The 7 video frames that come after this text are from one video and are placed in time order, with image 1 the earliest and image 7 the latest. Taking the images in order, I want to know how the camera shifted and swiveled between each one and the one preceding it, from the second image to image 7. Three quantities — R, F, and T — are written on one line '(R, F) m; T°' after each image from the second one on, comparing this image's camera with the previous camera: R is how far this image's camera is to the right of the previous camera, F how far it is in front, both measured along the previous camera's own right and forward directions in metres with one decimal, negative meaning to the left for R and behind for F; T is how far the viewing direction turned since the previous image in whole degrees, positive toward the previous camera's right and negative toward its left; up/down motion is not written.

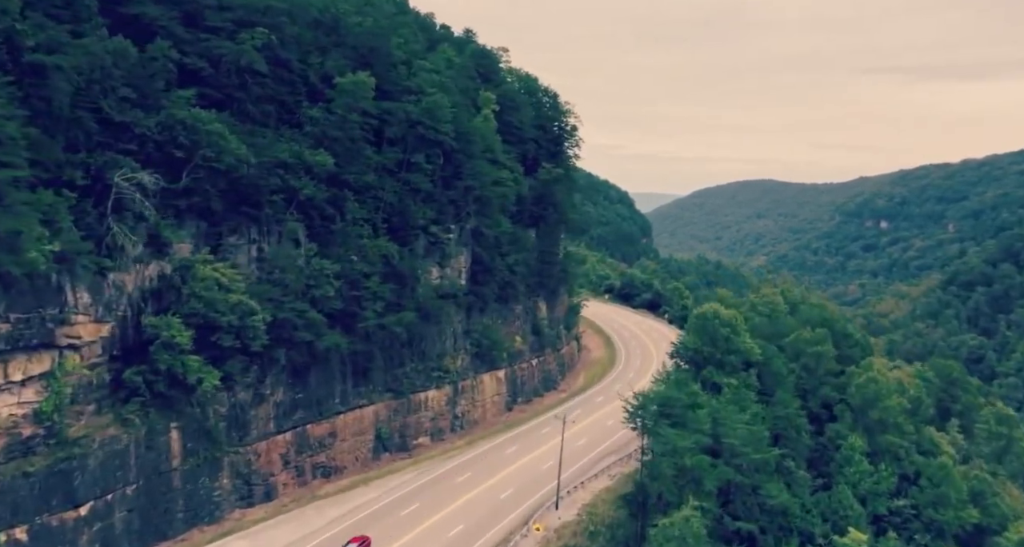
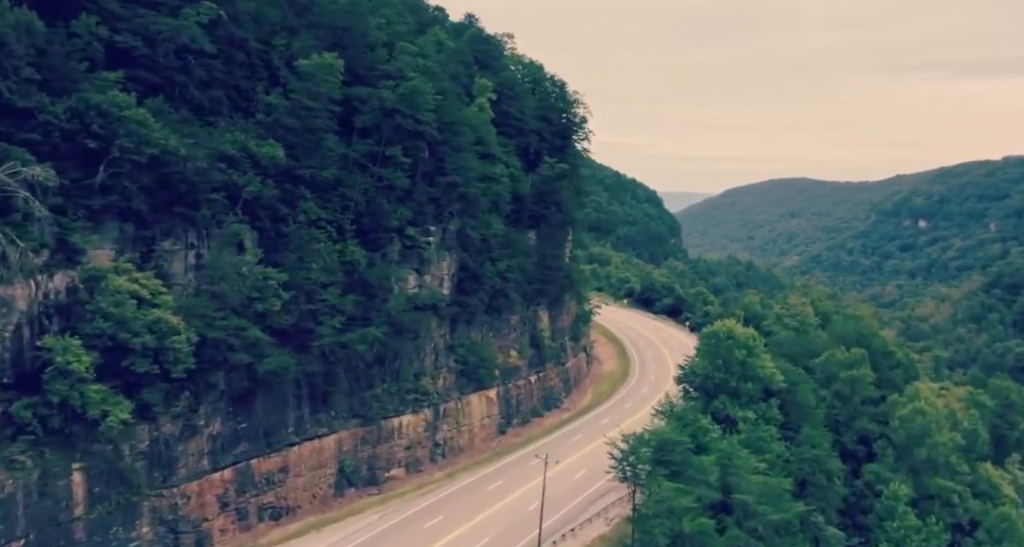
(+2.2, +6.5) m; -2°
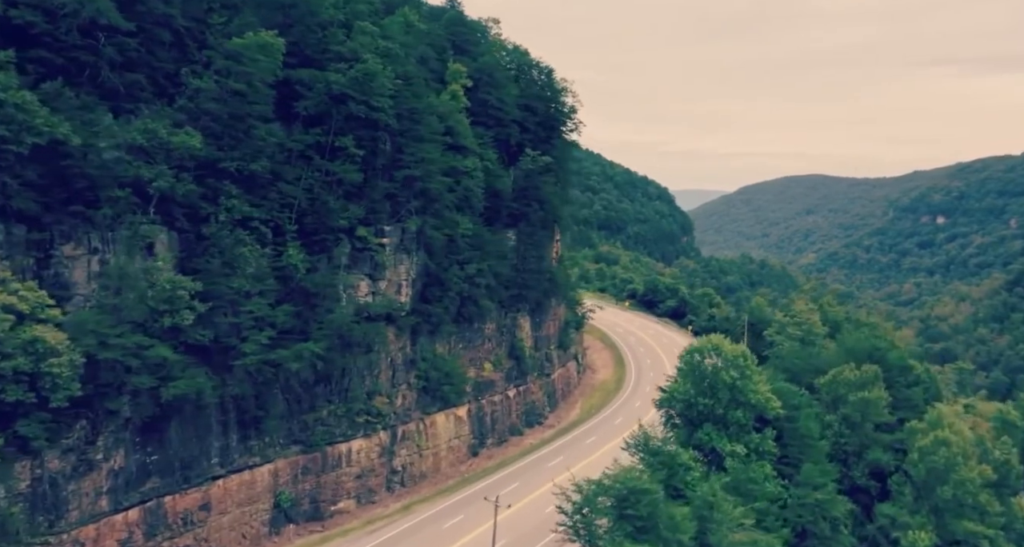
(+2.3, +5.3) m; -1°
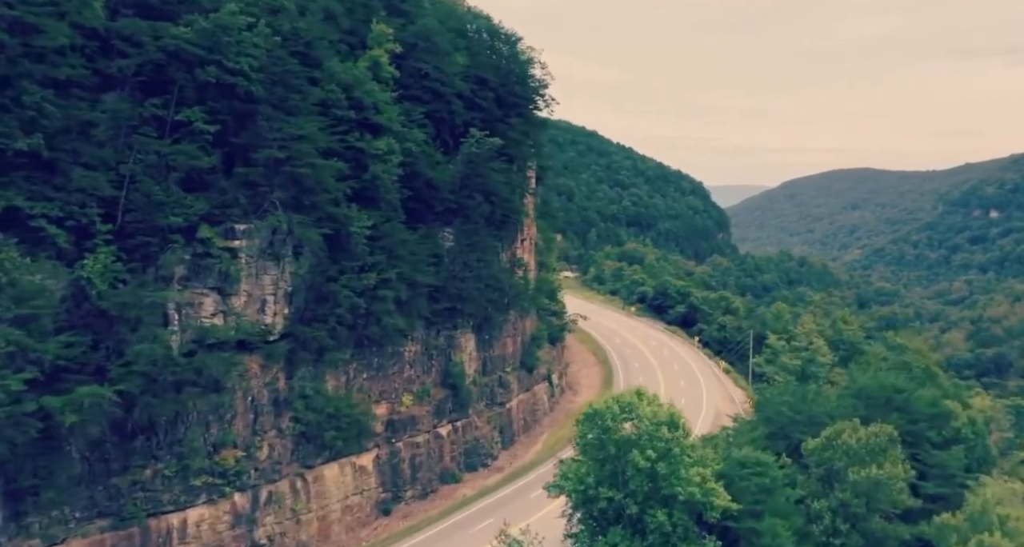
(+5.0, +10.2) m; -3°
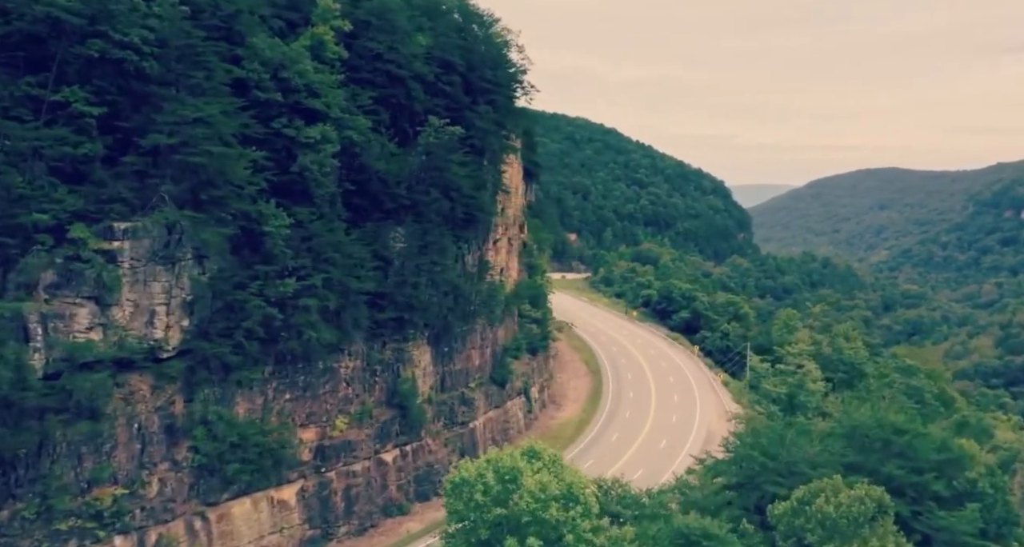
(+2.8, +4.9) m; -2°
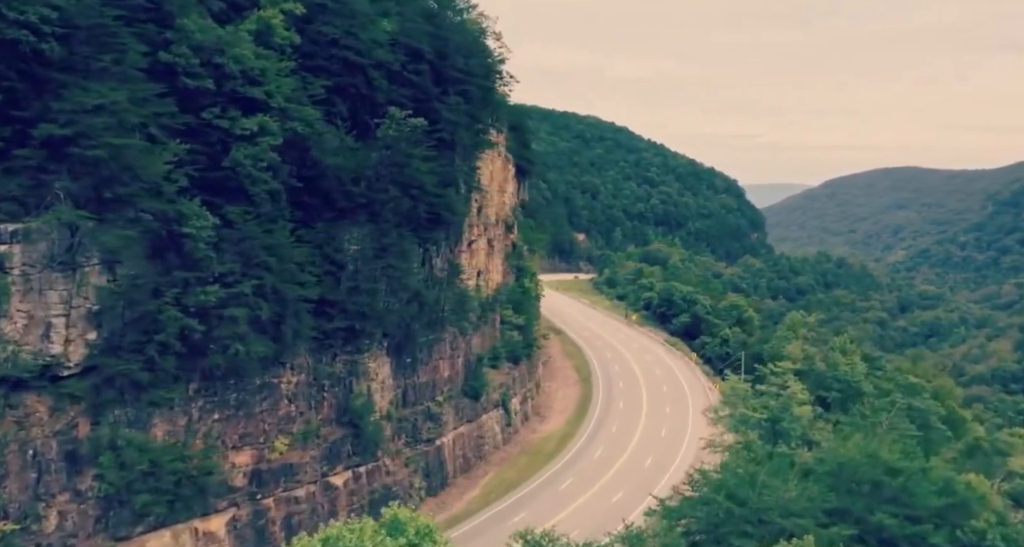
(+1.9, +3.3) m; -1°
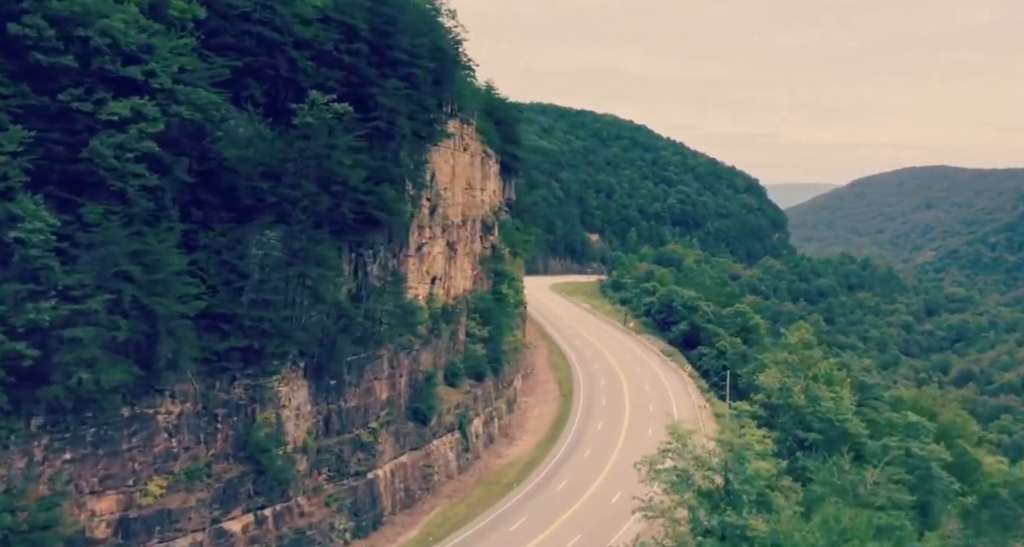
(+3.0, +5.0) m; -2°
